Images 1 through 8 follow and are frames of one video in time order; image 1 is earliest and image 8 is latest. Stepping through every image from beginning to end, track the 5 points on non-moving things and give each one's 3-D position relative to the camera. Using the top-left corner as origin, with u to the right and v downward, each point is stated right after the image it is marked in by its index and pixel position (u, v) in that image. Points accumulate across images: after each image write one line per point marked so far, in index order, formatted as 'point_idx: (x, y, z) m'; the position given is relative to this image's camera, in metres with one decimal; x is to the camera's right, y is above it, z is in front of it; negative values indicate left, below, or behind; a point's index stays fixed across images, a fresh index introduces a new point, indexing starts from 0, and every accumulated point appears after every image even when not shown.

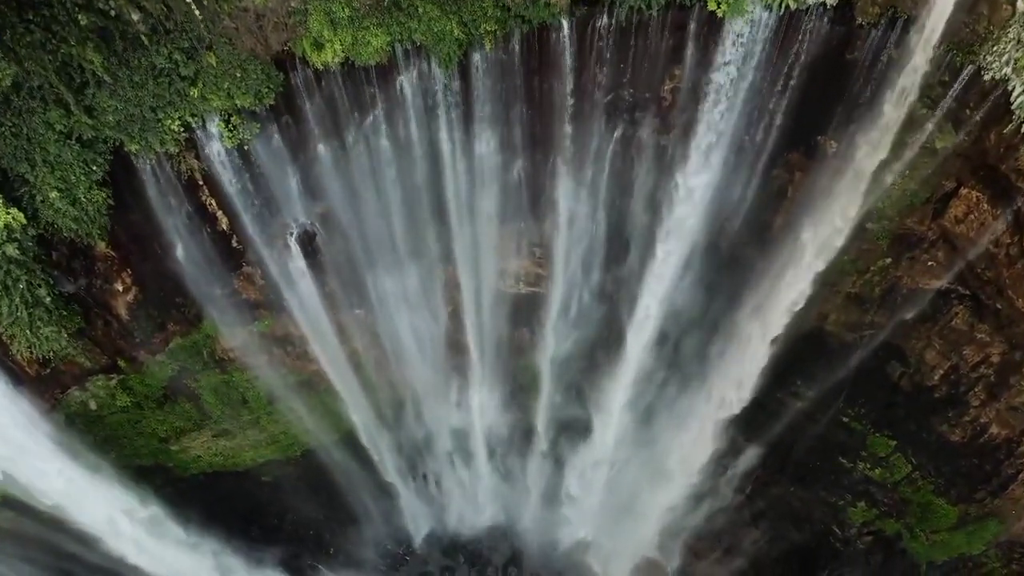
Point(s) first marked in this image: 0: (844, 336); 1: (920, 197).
0: (+5.0, -0.8, +10.6) m
1: (+5.1, +1.2, +8.8) m
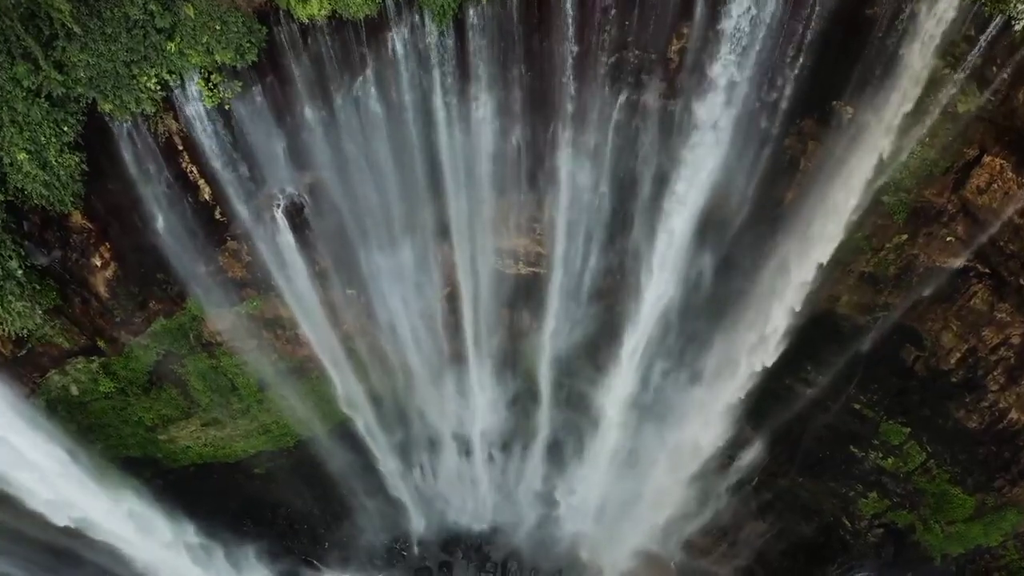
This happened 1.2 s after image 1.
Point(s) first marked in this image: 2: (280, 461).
0: (+5.0, -0.5, +10.2) m
1: (+5.1, +1.5, +8.4) m
2: (-4.1, -3.1, +12.4) m
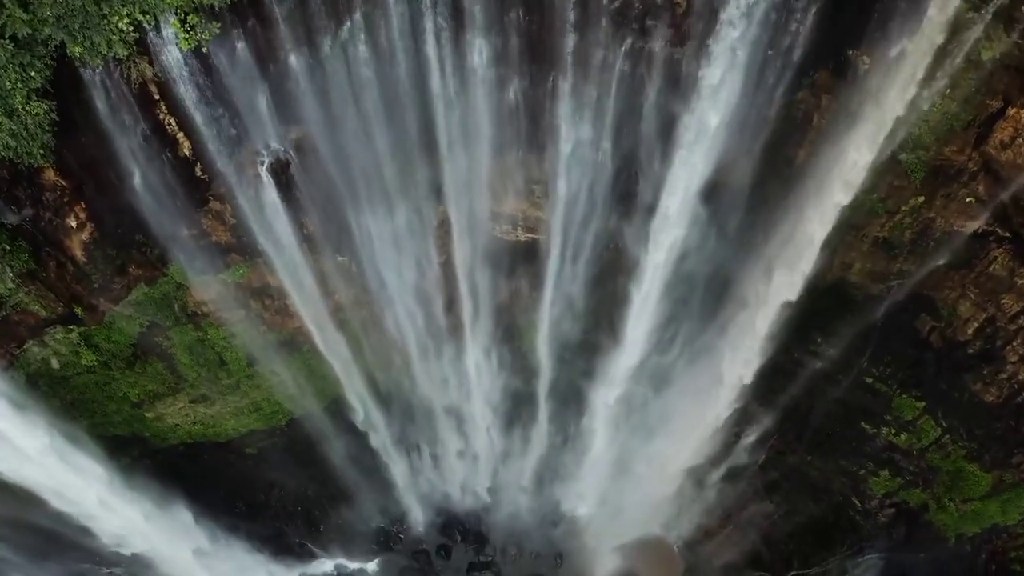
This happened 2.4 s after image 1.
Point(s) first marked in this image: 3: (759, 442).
0: (+4.9, 0.0, +9.8) m
1: (+5.1, +1.9, +8.0) m
2: (-4.1, -2.6, +12.0) m
3: (+4.2, -2.6, +11.9) m
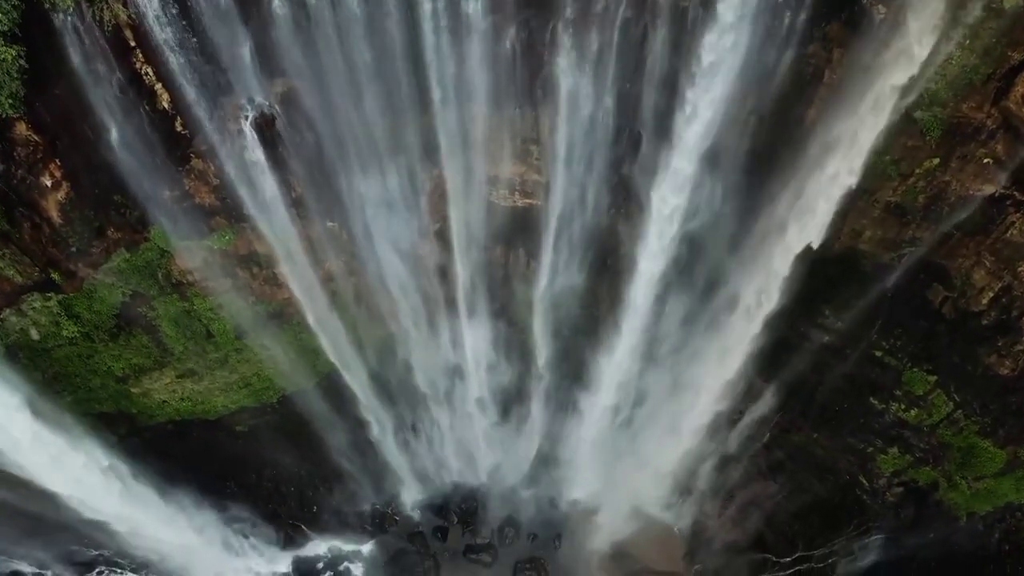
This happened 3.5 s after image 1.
0: (+4.9, +0.4, +9.4) m
1: (+5.1, +2.3, +7.6) m
2: (-4.1, -2.2, +11.6) m
3: (+4.1, -2.2, +11.6) m
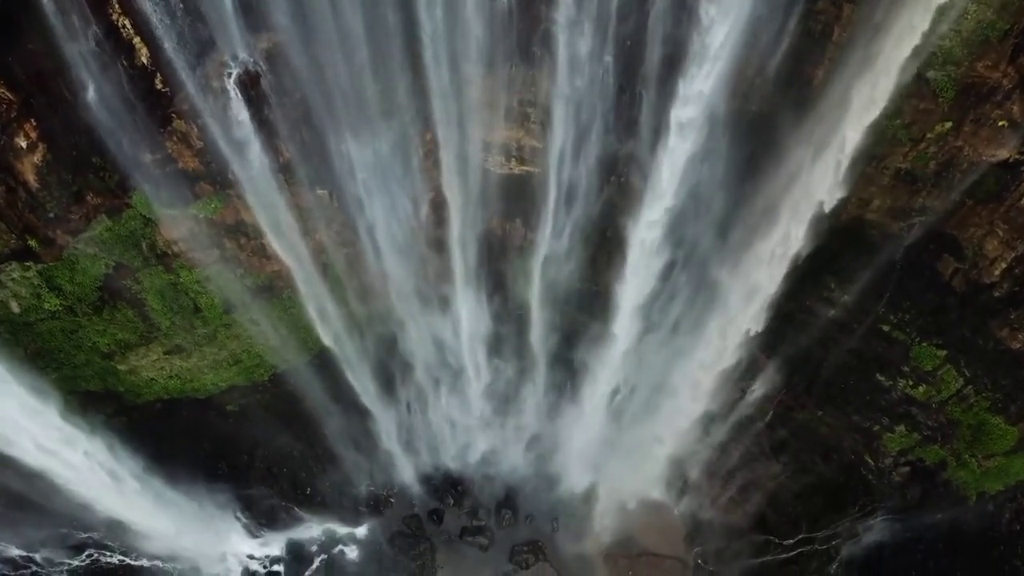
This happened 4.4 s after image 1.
0: (+4.9, +0.8, +9.1) m
1: (+5.0, +2.7, +7.3) m
2: (-4.2, -1.8, +11.4) m
3: (+4.1, -1.8, +11.3) m
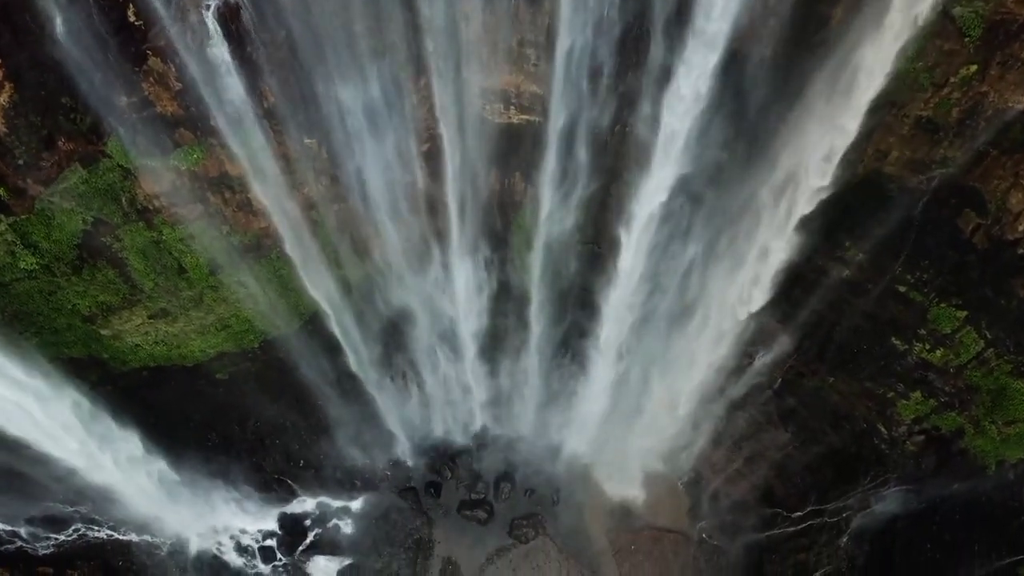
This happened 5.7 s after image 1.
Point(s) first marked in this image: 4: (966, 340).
0: (+4.8, +1.3, +8.6) m
1: (+5.0, +3.2, +6.8) m
2: (-4.2, -1.2, +10.9) m
3: (+4.1, -1.2, +10.9) m
4: (+6.0, -0.7, +9.3) m
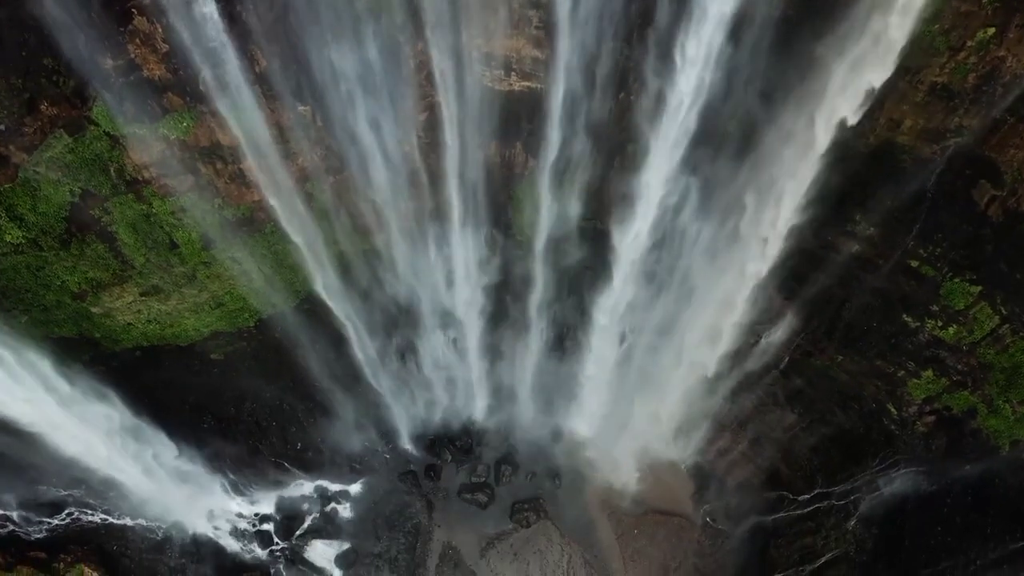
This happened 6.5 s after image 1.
0: (+4.9, +1.6, +8.3) m
1: (+5.0, +3.5, +6.5) m
2: (-4.2, -0.9, +10.7) m
3: (+4.1, -0.8, +10.6) m
4: (+6.1, -0.4, +9.1) m
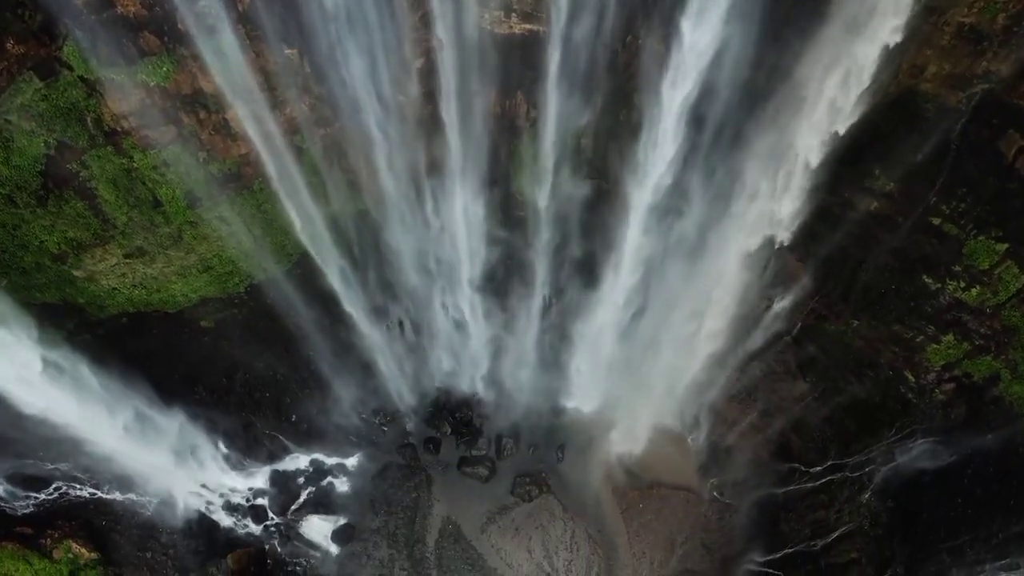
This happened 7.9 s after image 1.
0: (+4.9, +2.1, +7.9) m
1: (+5.0, +3.9, +5.9) m
2: (-4.2, -0.3, +10.3) m
3: (+4.1, -0.3, +10.2) m
4: (+6.1, +0.2, +8.6) m
